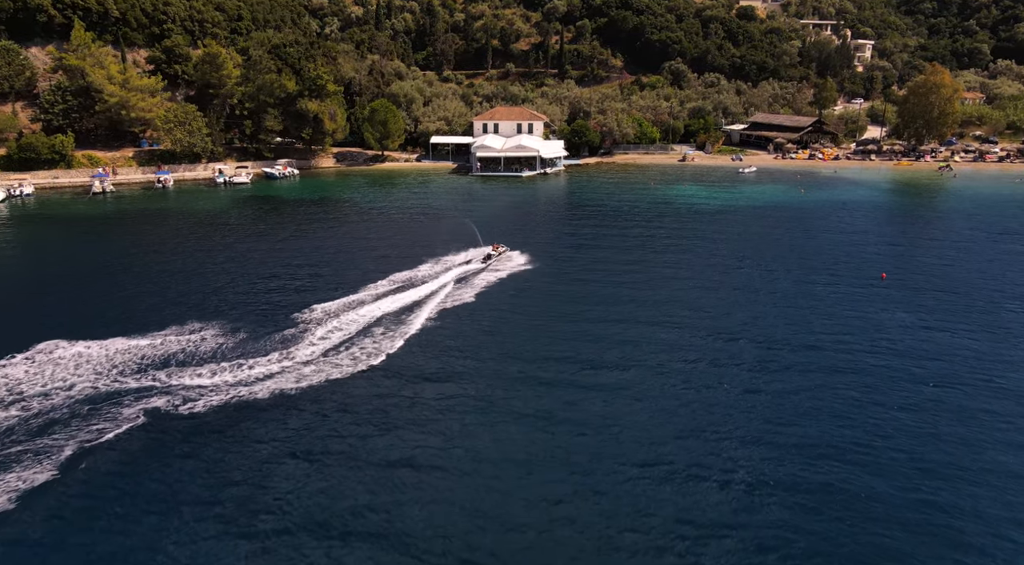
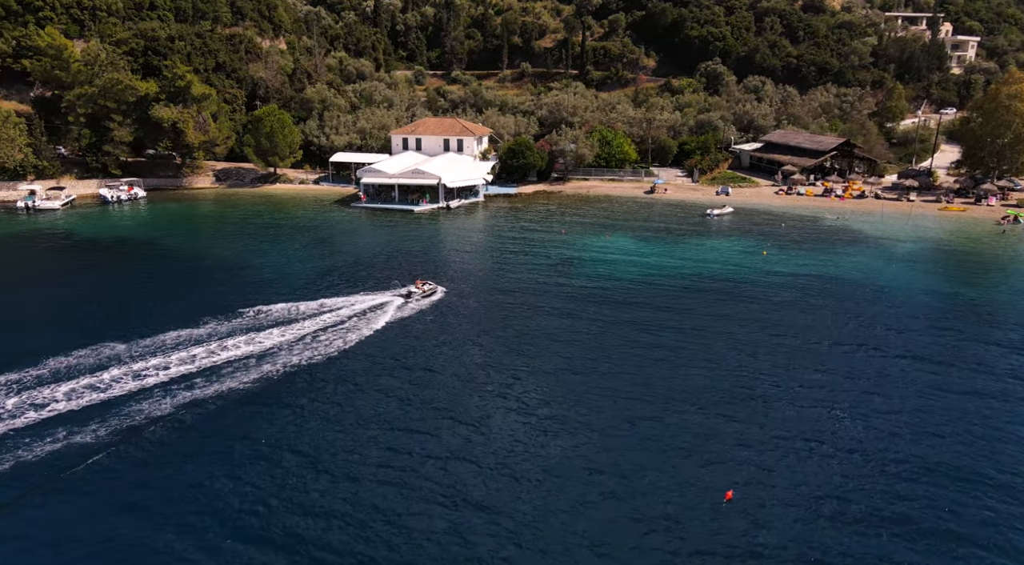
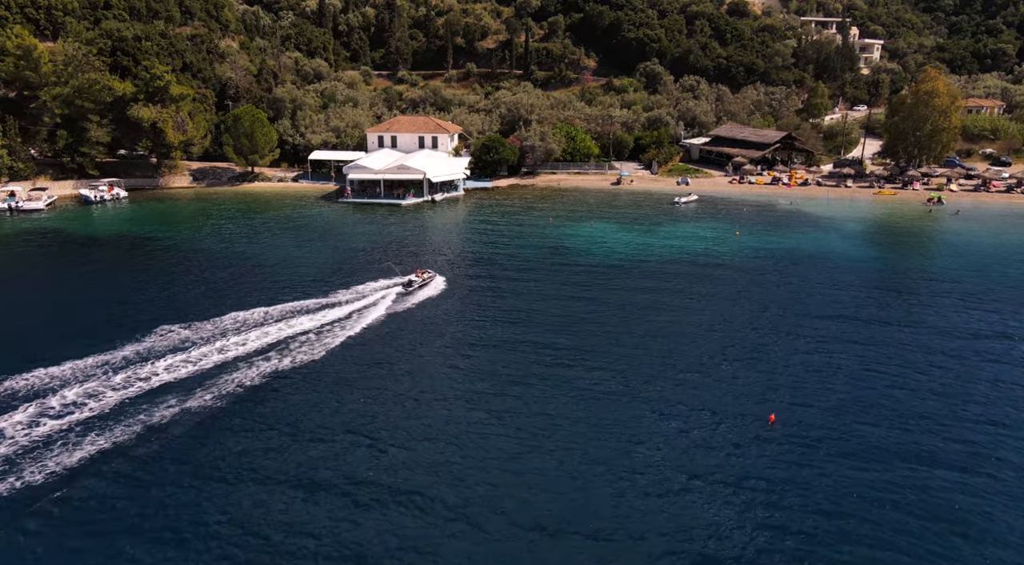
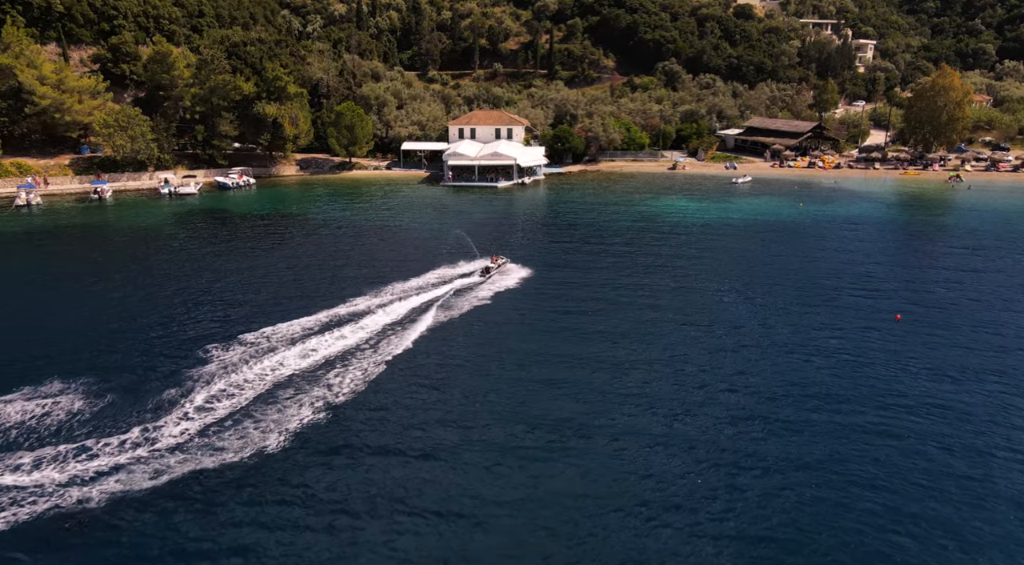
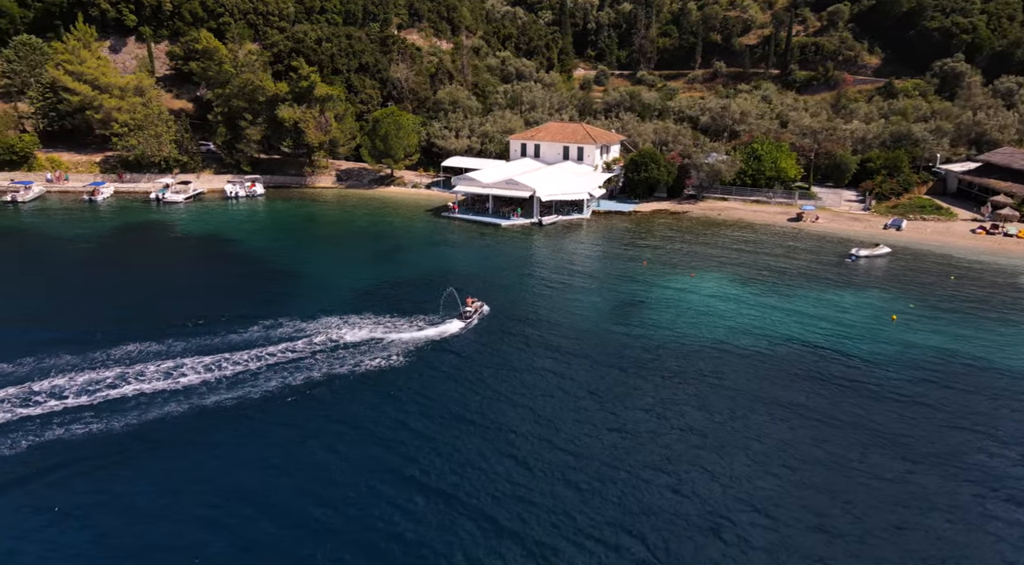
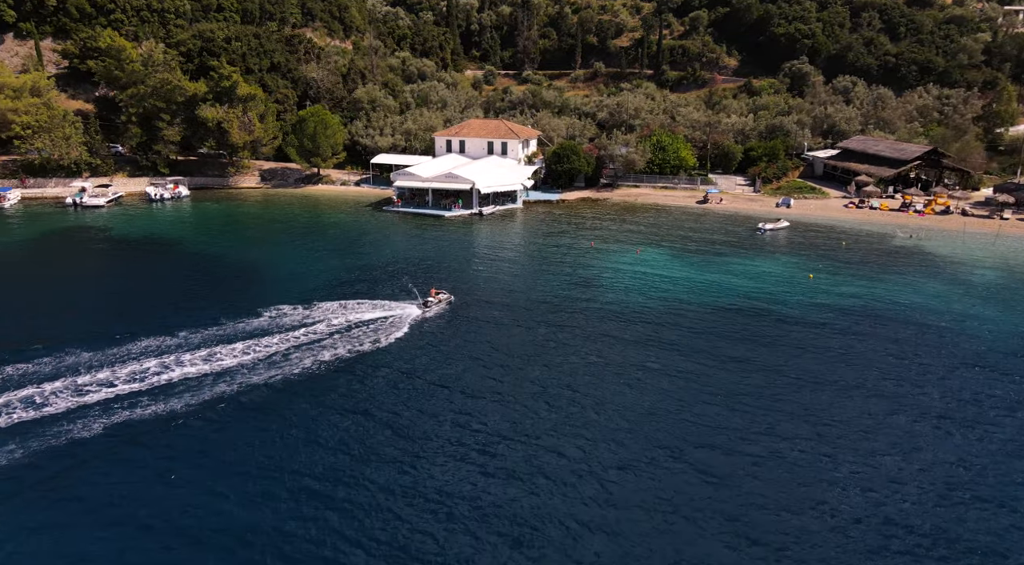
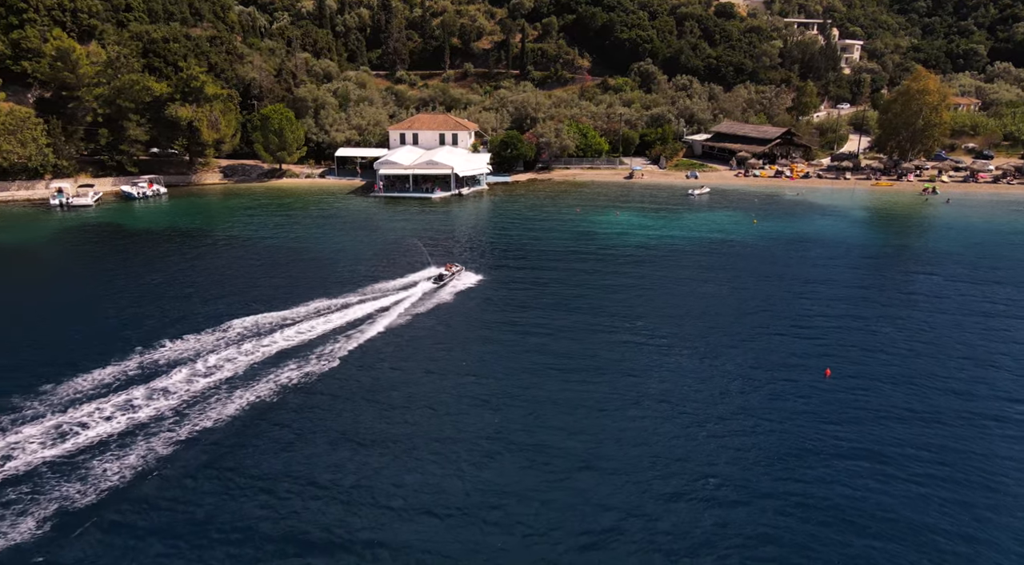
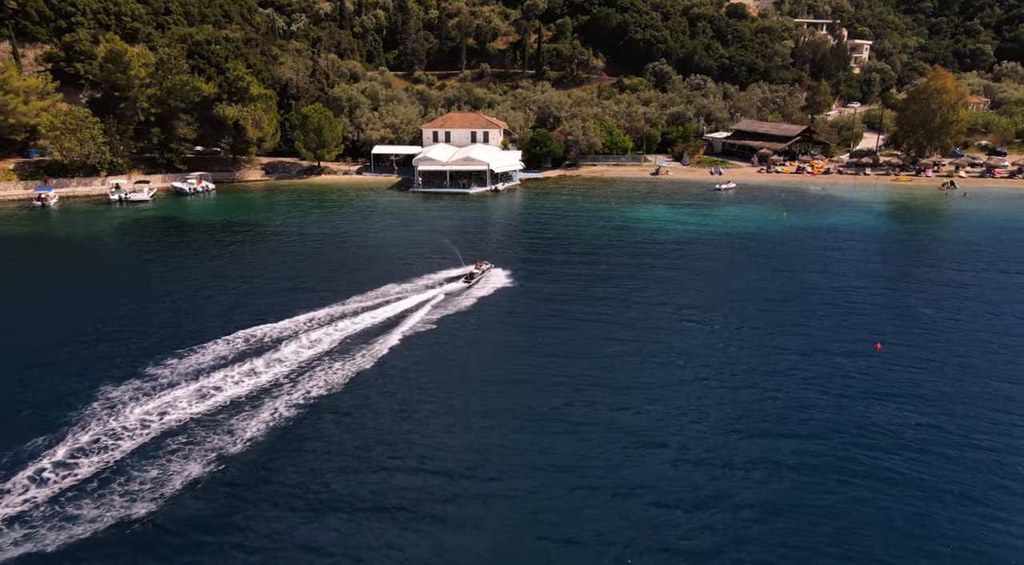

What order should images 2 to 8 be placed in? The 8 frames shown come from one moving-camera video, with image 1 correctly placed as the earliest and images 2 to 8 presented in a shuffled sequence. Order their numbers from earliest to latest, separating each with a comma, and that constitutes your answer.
4, 8, 7, 3, 2, 6, 5
